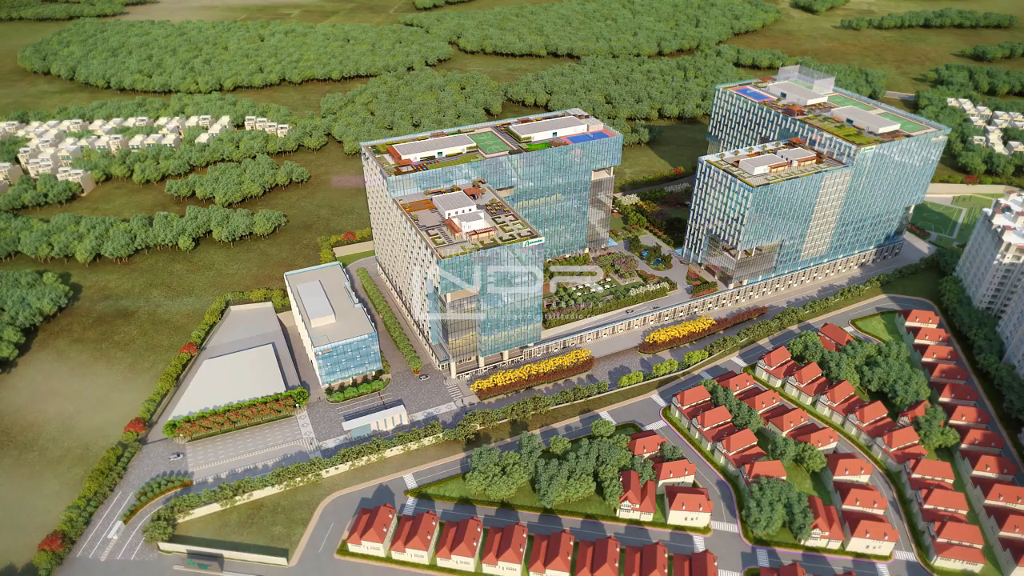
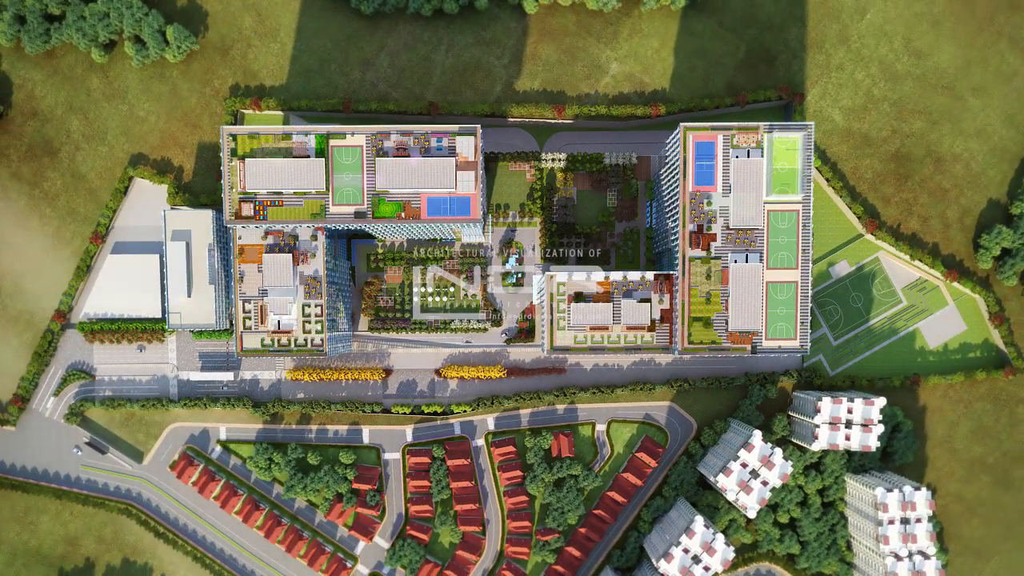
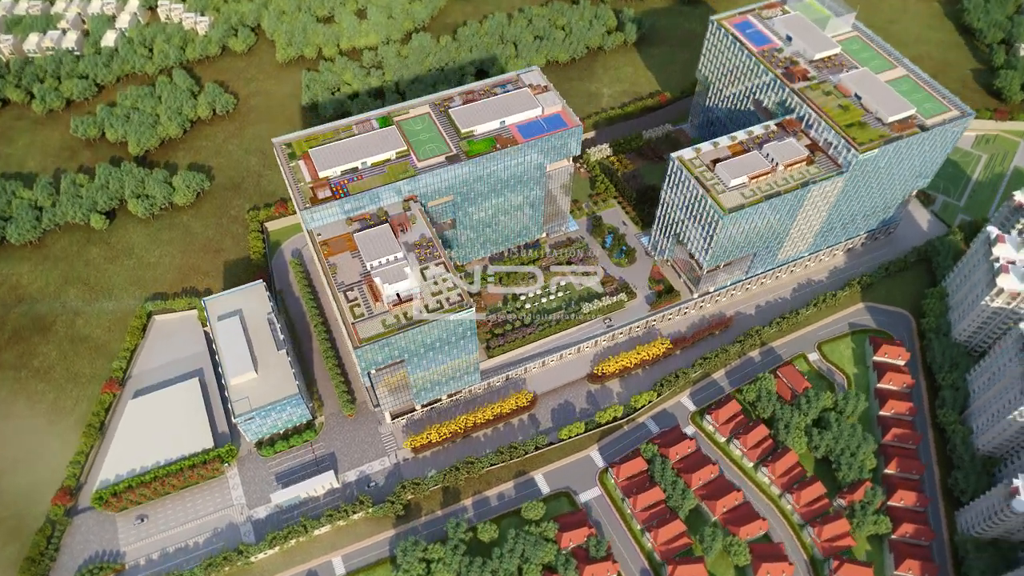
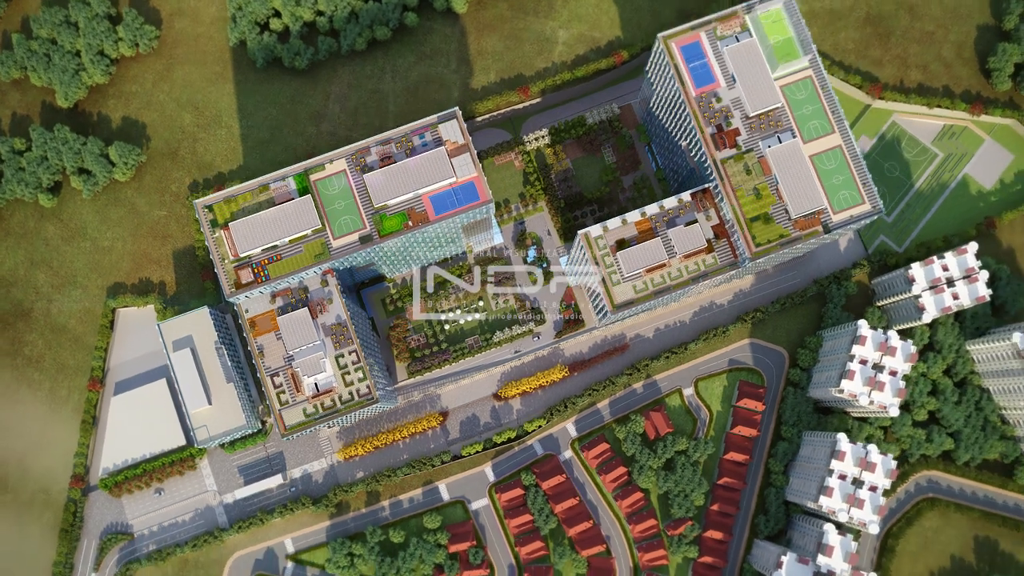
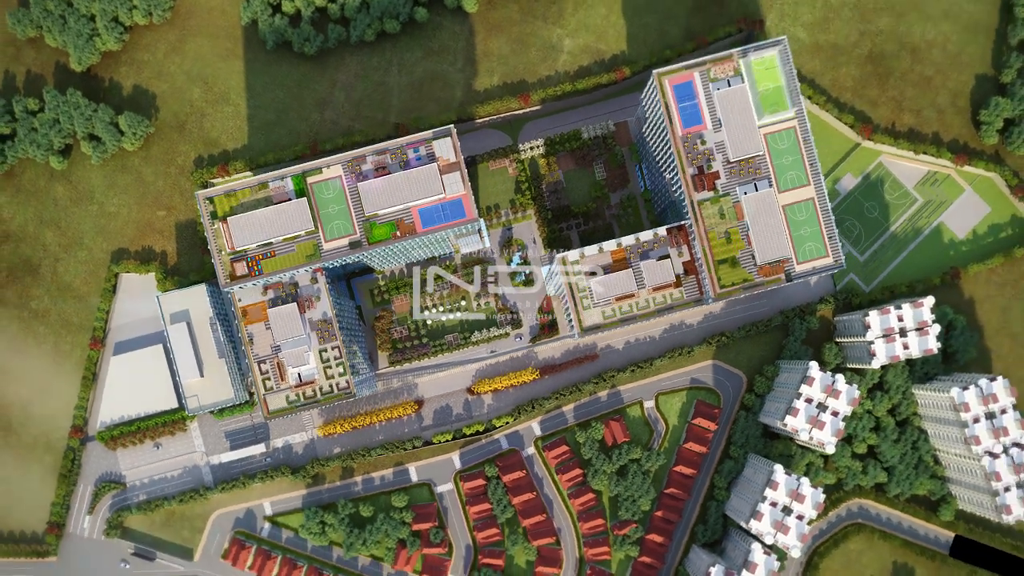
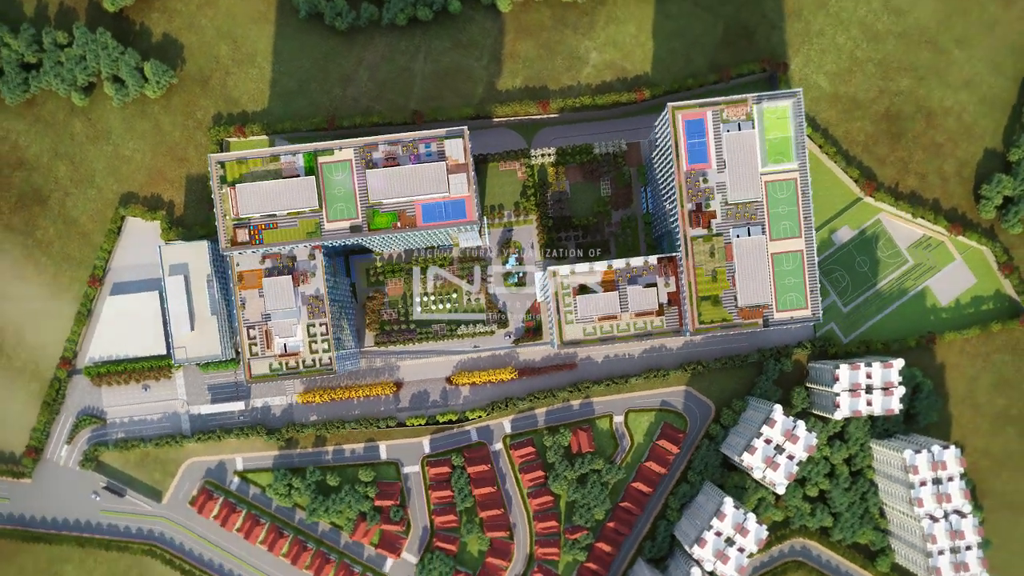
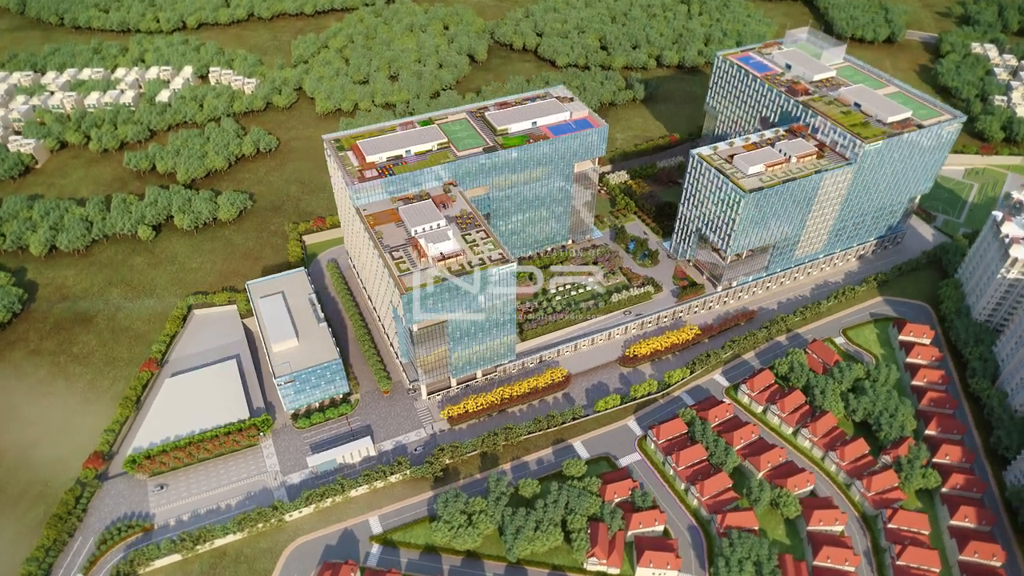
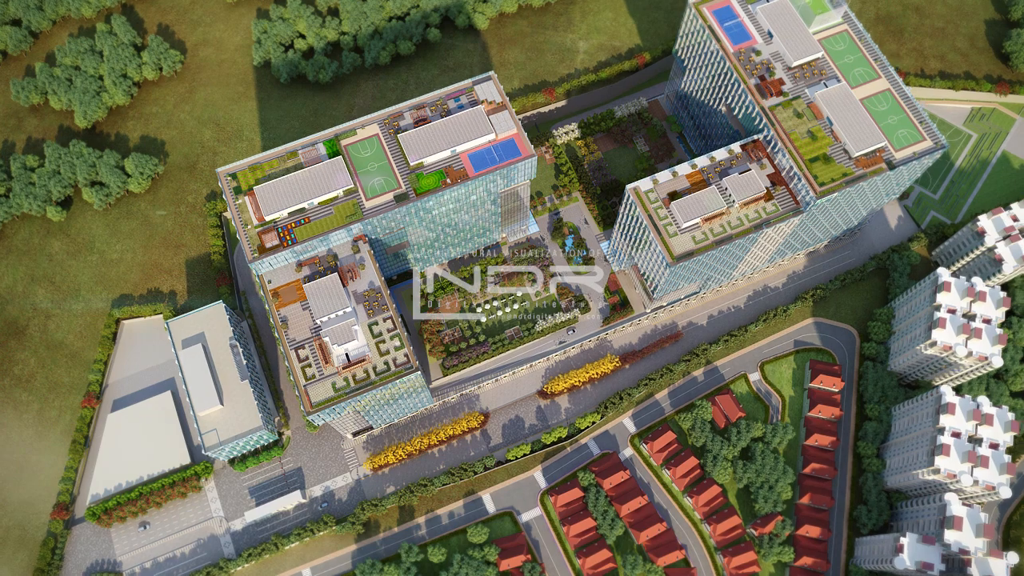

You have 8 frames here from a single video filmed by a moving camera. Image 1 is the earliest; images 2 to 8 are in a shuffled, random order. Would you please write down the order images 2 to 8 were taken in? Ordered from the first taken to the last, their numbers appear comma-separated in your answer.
7, 3, 8, 4, 5, 6, 2
